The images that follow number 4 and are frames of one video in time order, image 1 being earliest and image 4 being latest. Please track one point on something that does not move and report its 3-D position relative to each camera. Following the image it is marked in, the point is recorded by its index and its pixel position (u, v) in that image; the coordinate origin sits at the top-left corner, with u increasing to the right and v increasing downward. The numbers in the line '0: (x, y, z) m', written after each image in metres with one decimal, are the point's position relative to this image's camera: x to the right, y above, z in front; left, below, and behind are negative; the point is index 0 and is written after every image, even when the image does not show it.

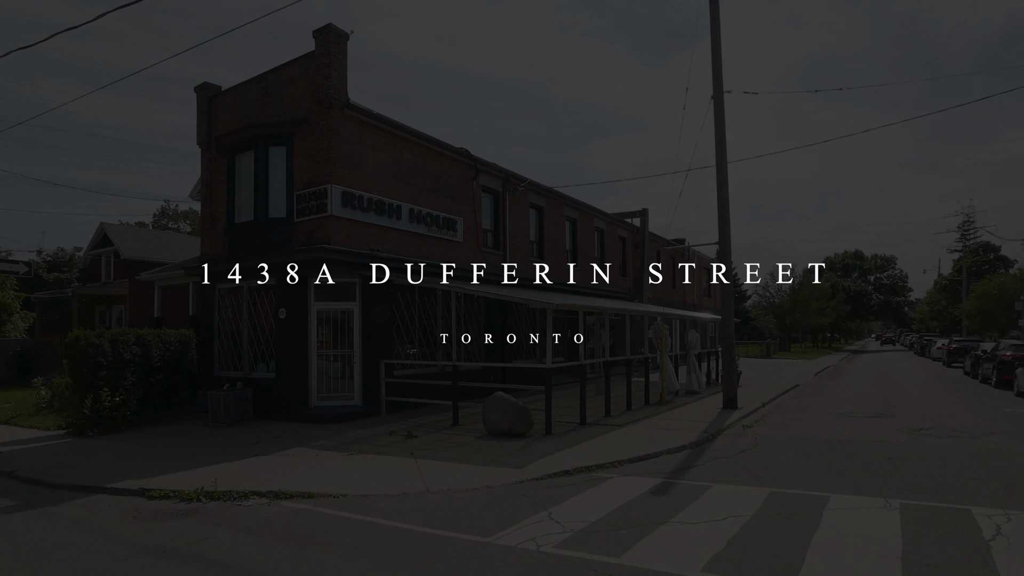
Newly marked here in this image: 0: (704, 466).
0: (+2.7, -2.5, +9.6) m
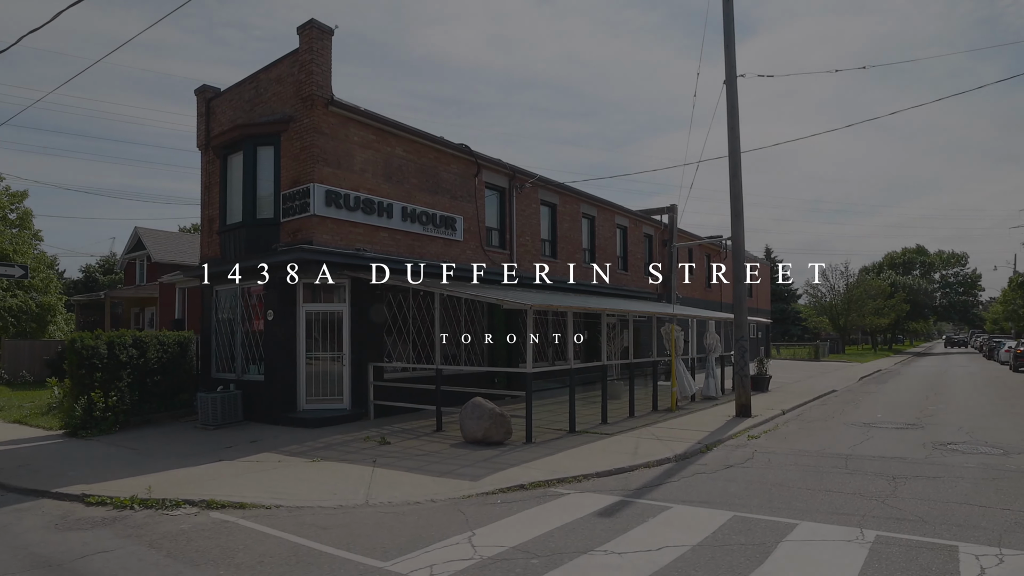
0: (+2.2, -2.5, +8.7) m
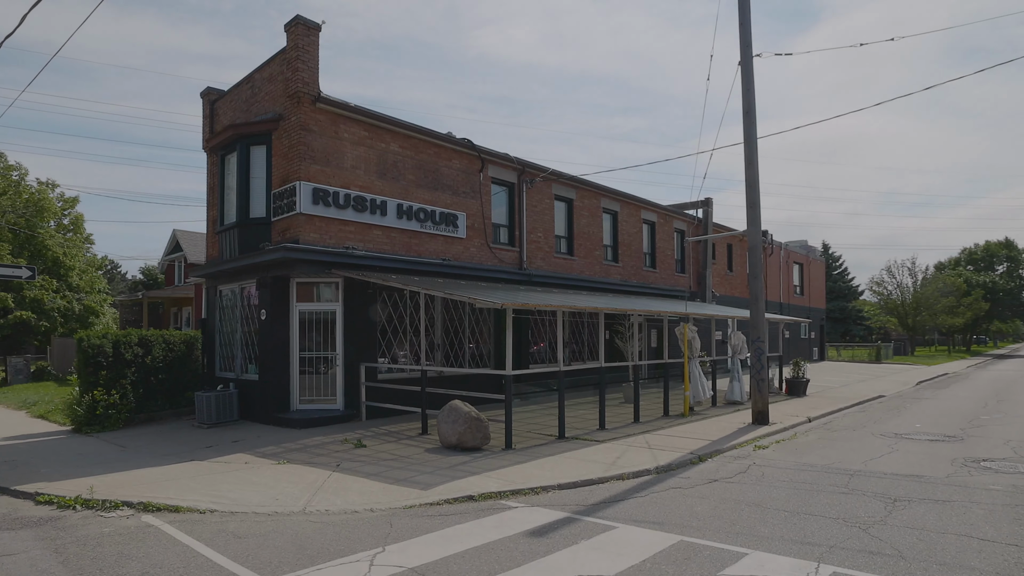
0: (+1.6, -2.5, +8.0) m
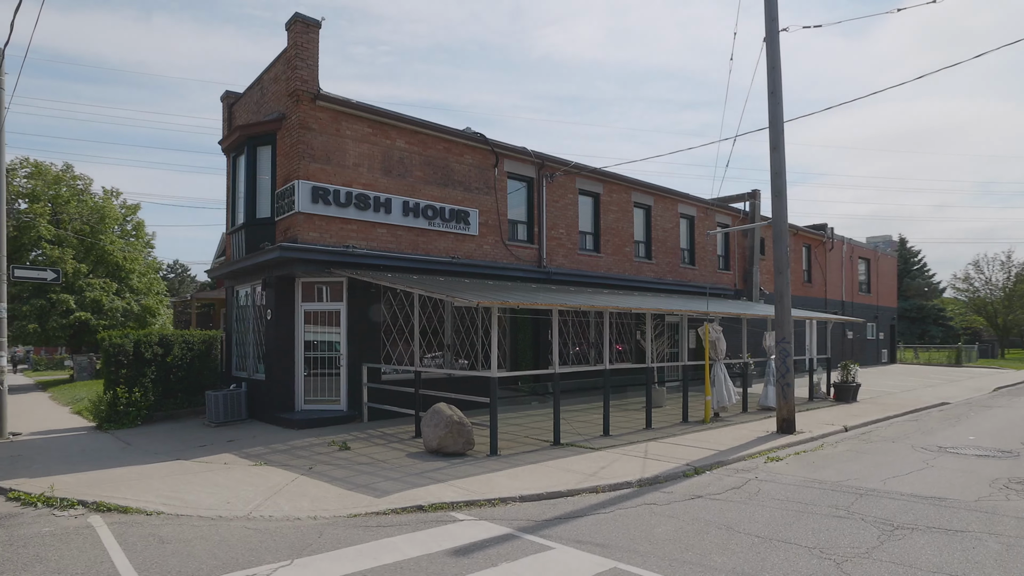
0: (+1.0, -2.4, +7.3) m
